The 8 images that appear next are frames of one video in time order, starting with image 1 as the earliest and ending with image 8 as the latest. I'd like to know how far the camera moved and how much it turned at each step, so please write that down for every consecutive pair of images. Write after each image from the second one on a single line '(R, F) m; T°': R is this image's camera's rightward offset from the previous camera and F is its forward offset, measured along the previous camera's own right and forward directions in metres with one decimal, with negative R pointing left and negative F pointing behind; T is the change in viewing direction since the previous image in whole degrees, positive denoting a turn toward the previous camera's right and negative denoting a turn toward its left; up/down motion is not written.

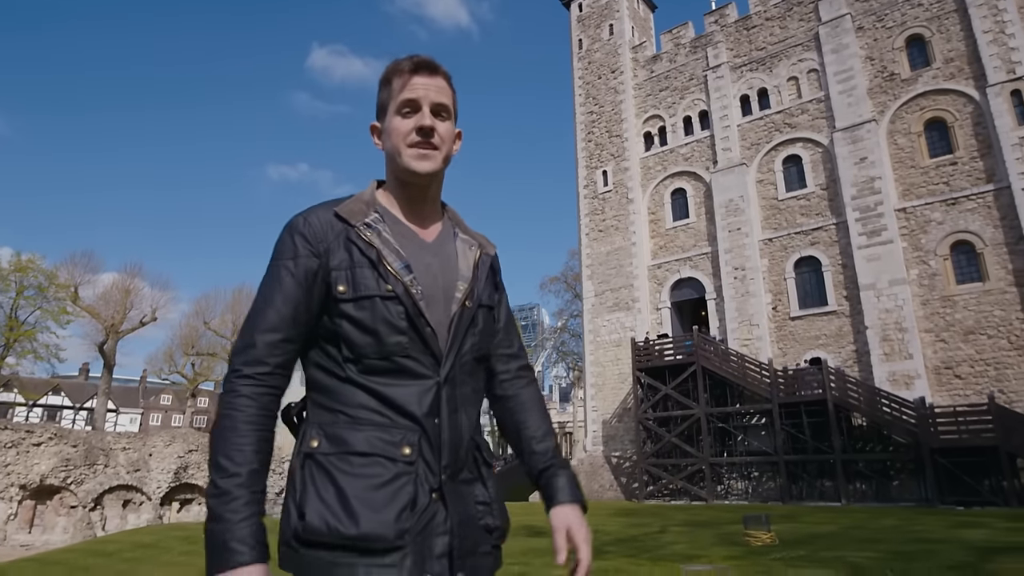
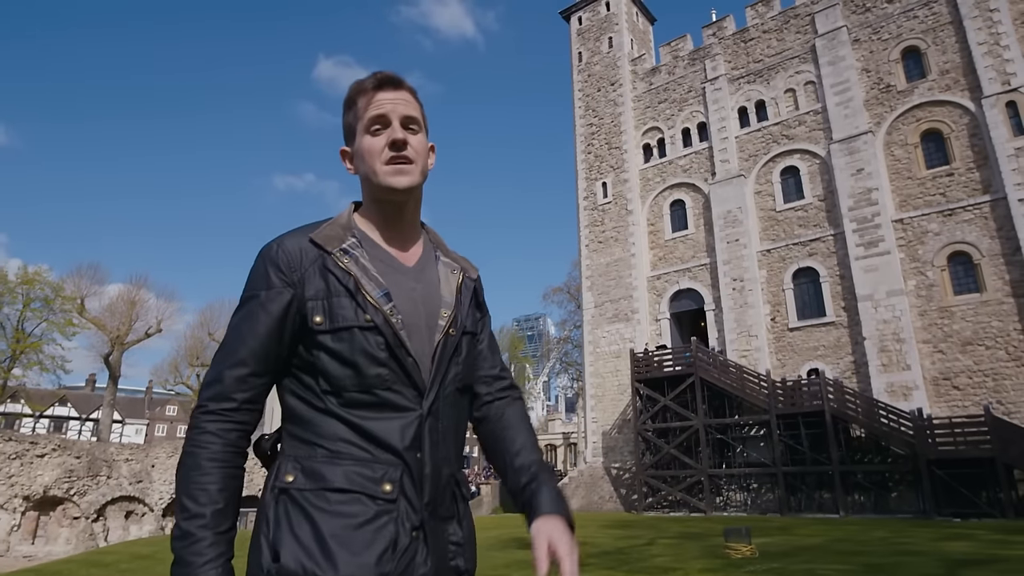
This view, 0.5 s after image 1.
(+0.2, -0.1) m; -1°
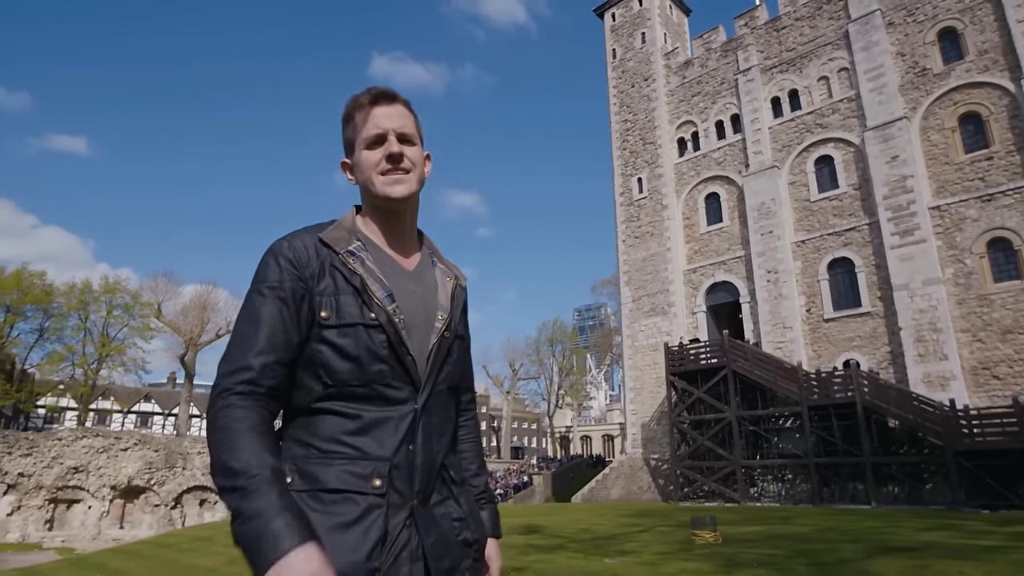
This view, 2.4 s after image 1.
(+0.7, -0.8) m; -5°
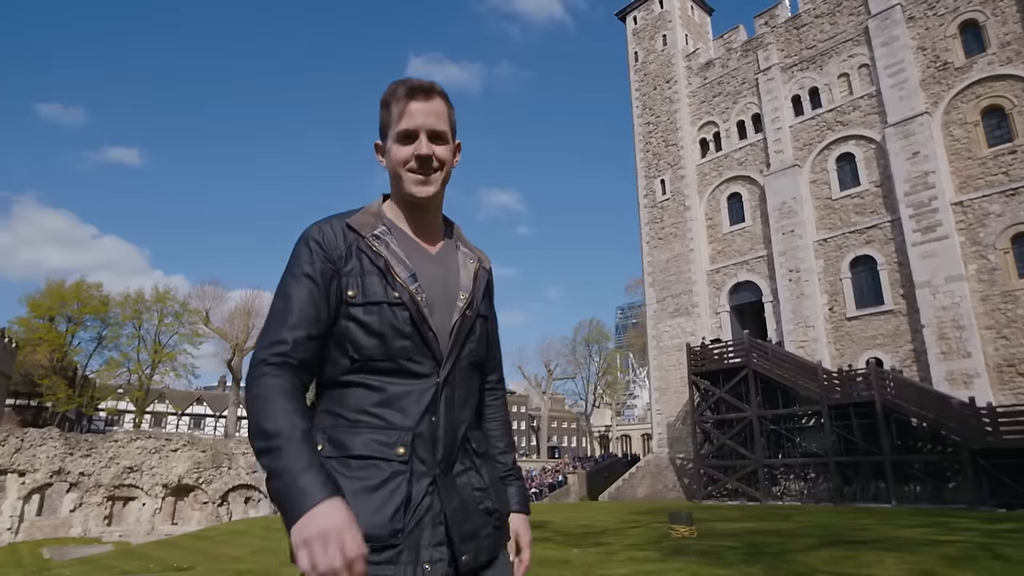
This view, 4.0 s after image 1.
(+0.5, -0.6) m; -4°
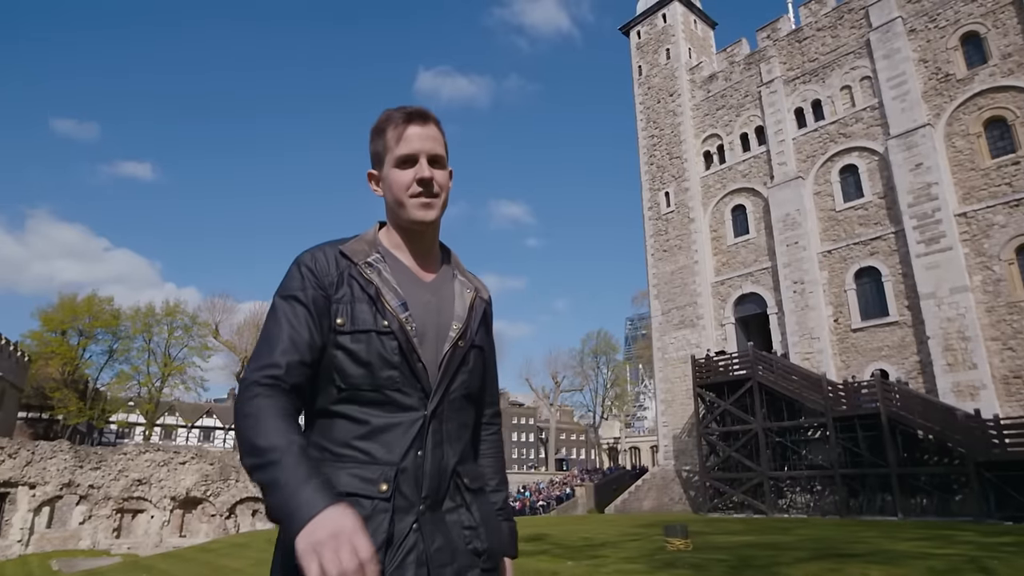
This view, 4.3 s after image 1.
(+0.1, -0.1) m; -1°
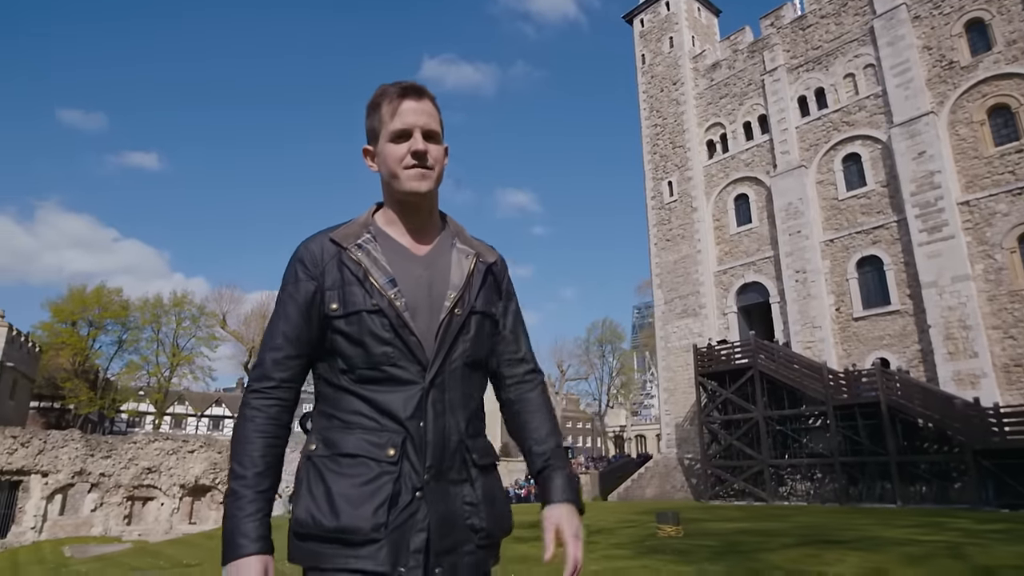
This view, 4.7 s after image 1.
(+0.1, -0.1) m; -1°
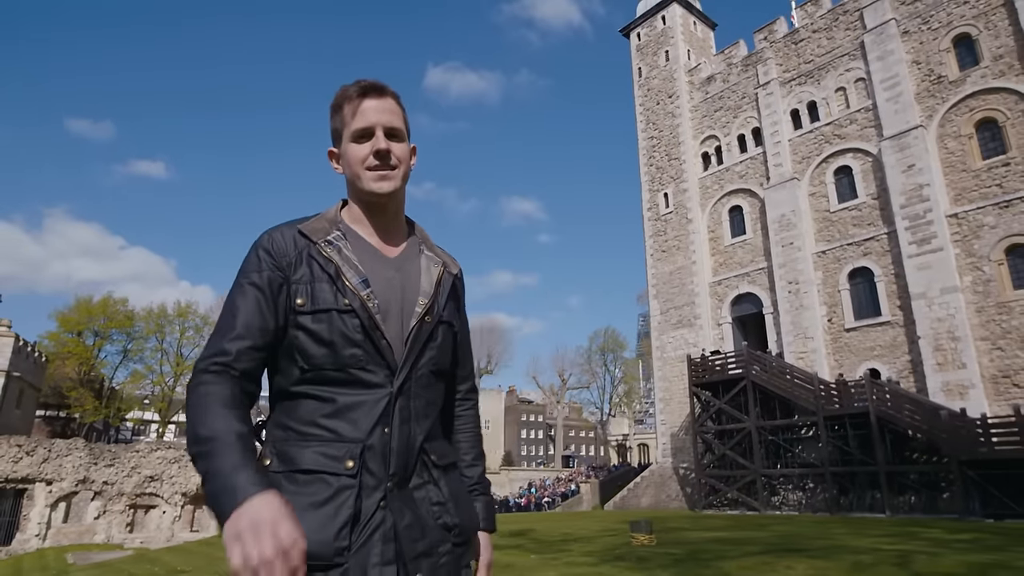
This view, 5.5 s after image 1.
(+0.3, -0.3) m; 0°
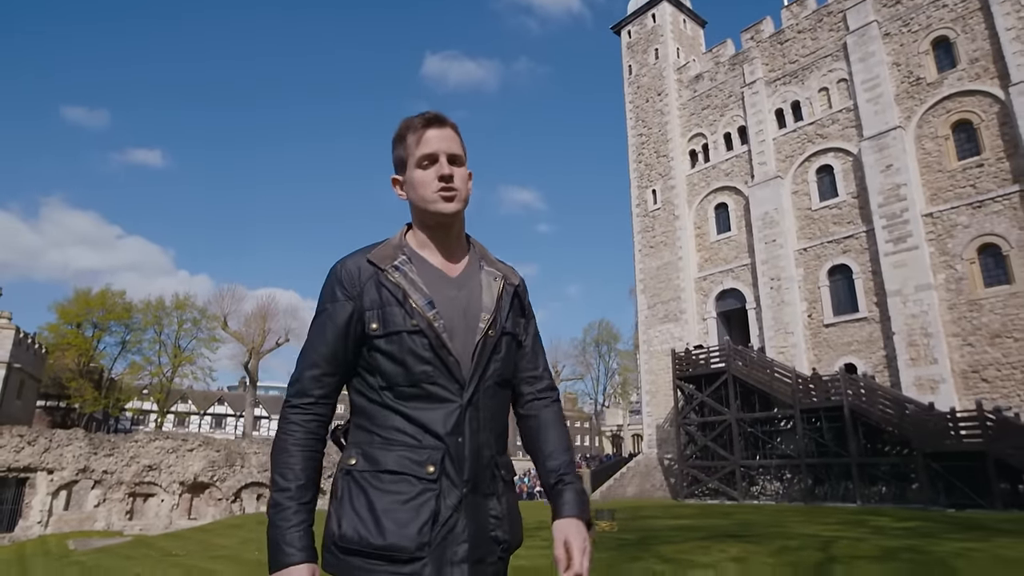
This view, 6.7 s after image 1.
(+0.3, -0.5) m; 0°
